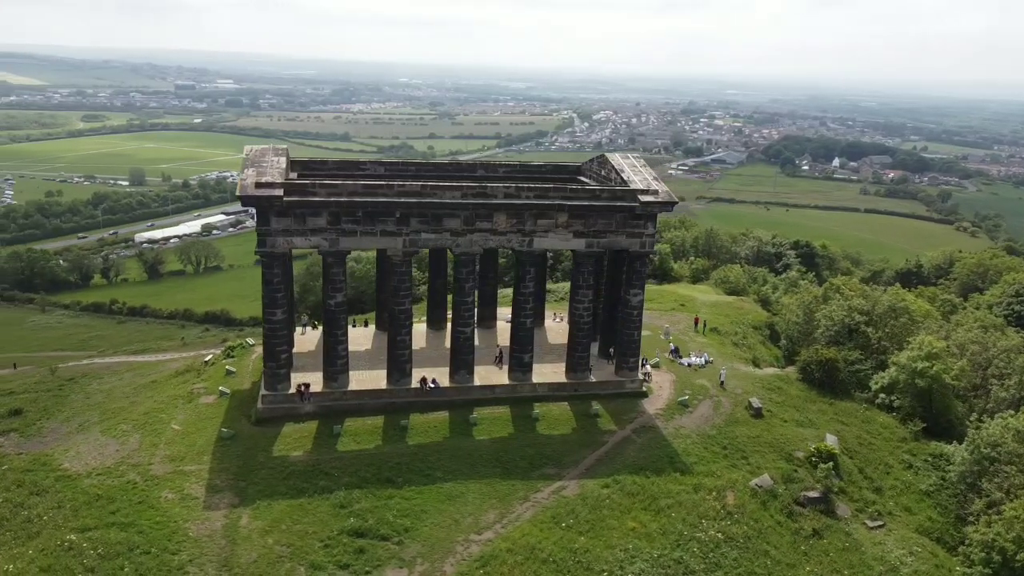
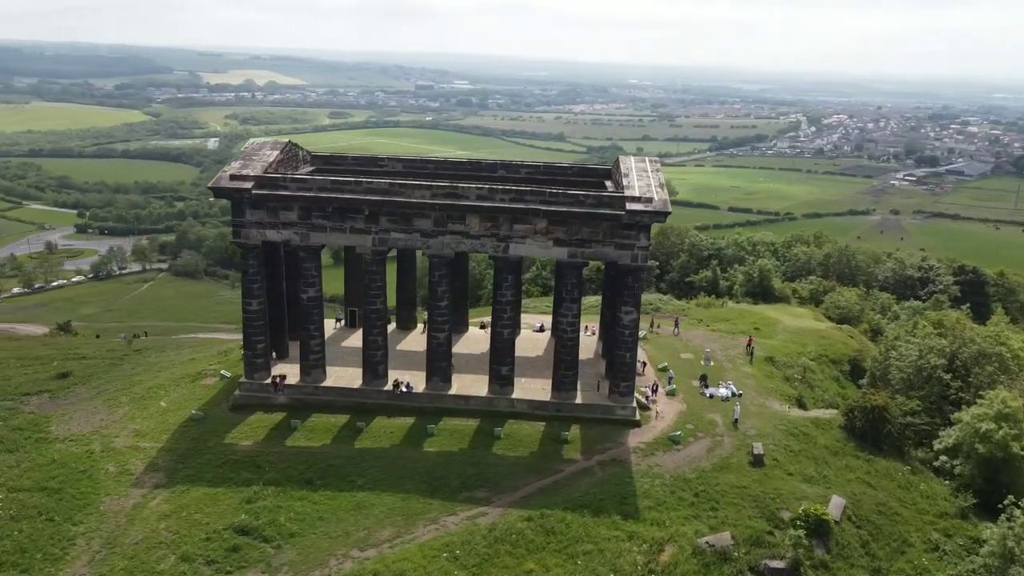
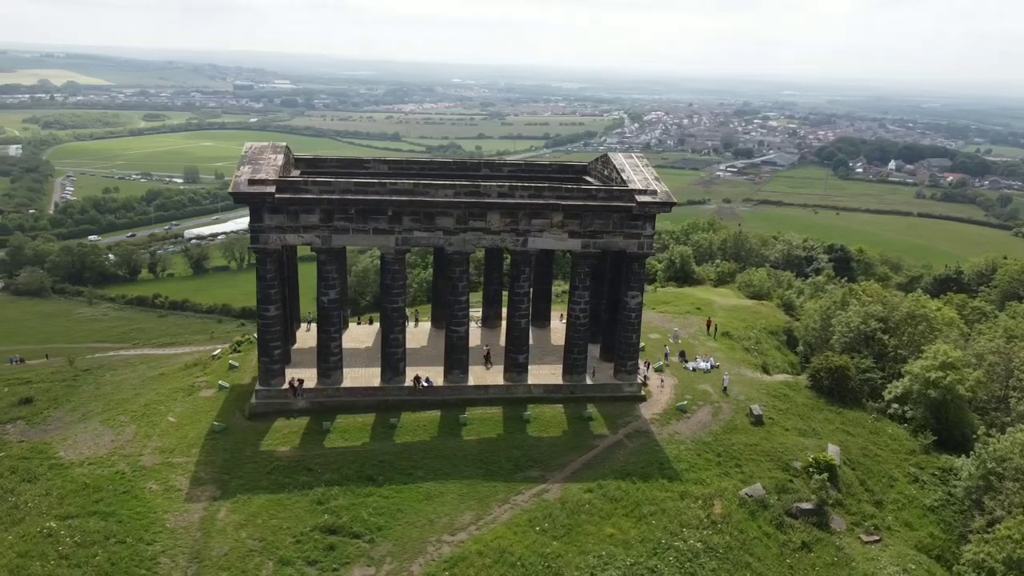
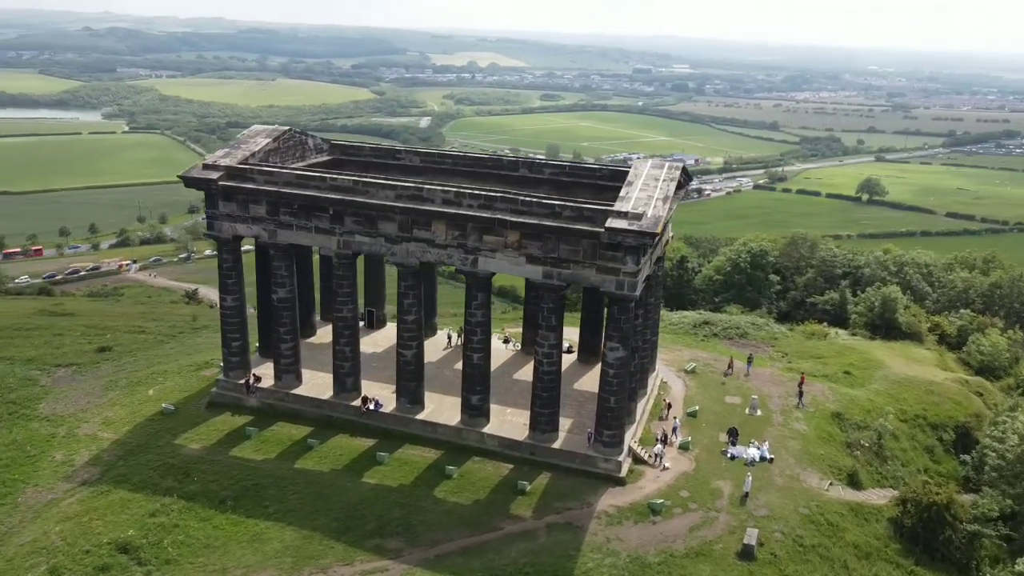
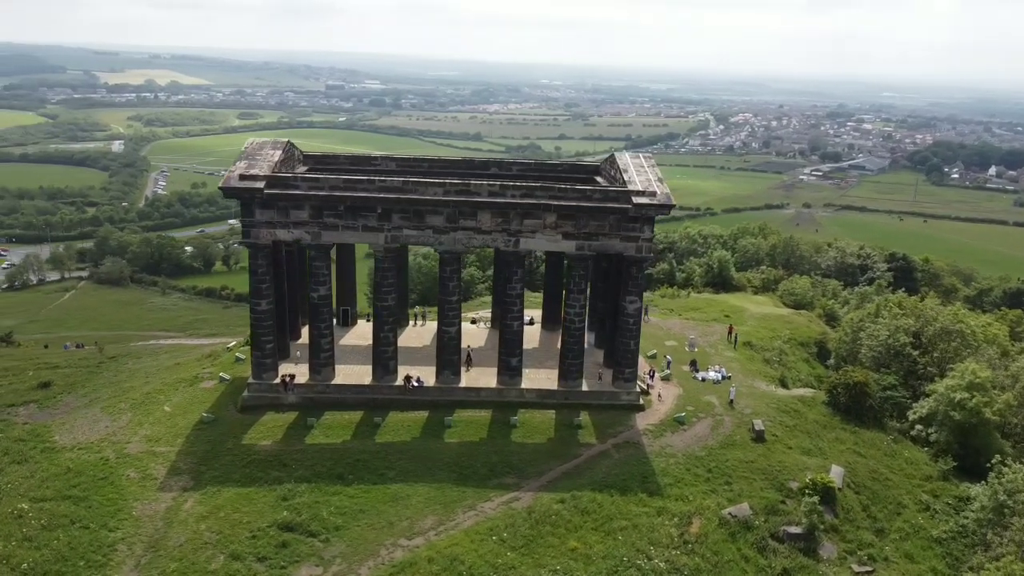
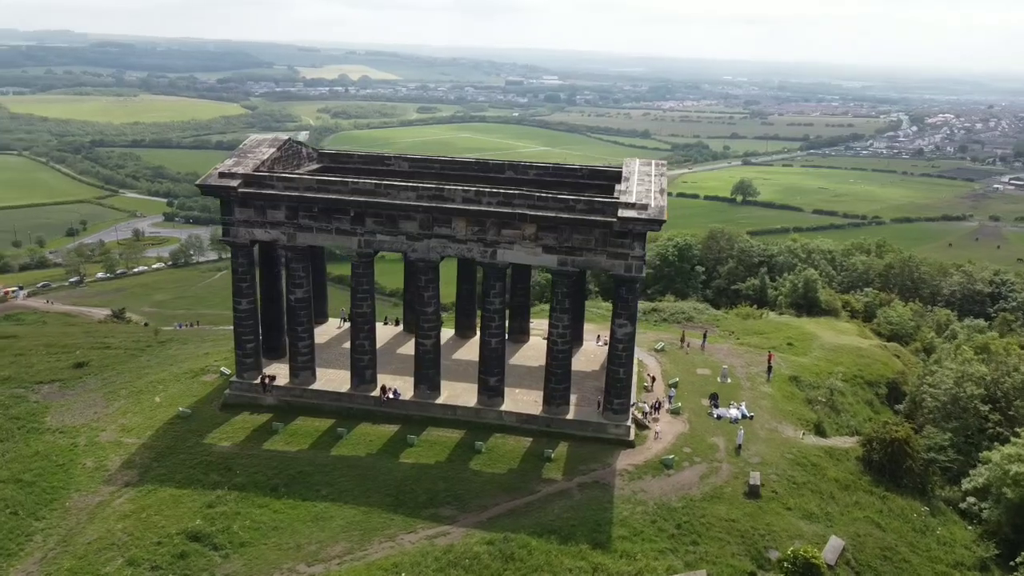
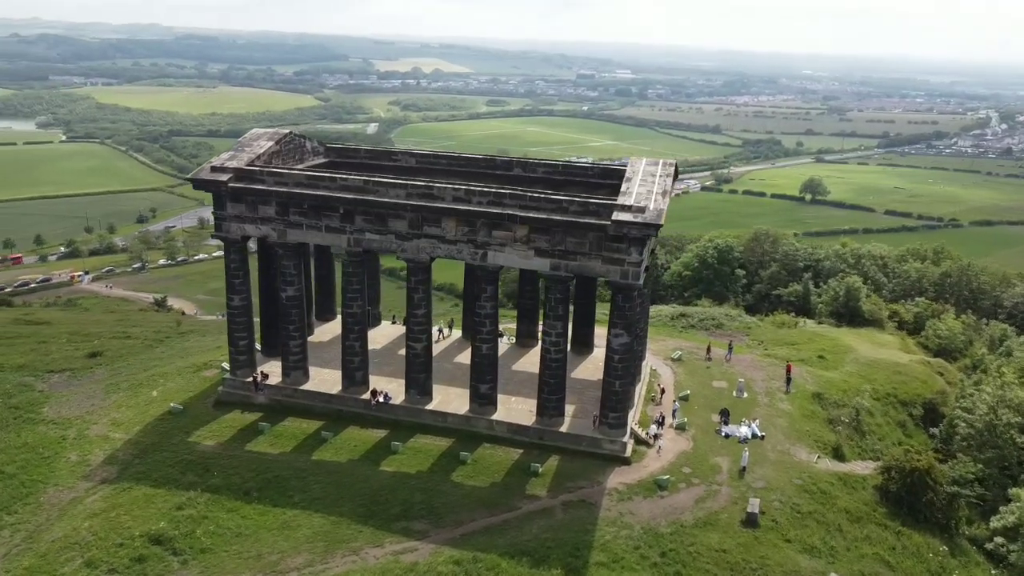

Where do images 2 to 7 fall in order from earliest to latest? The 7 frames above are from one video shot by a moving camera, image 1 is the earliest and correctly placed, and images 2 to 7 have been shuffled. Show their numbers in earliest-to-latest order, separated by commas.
3, 5, 2, 6, 7, 4
